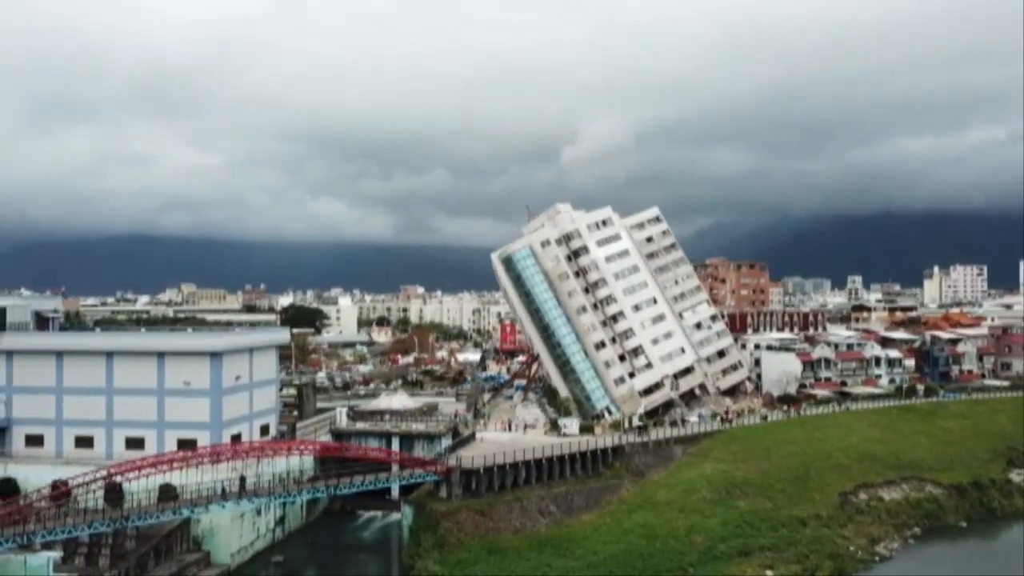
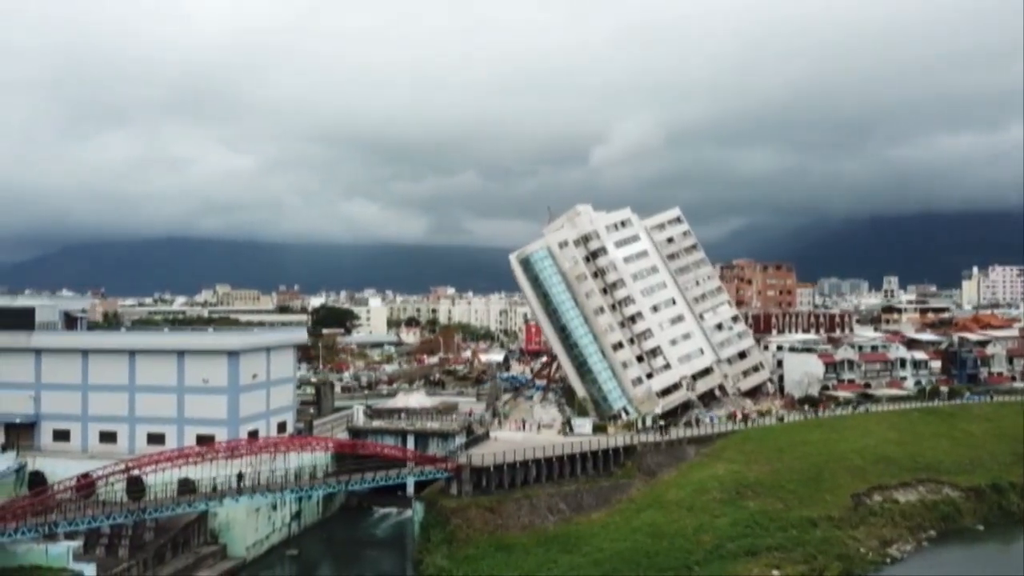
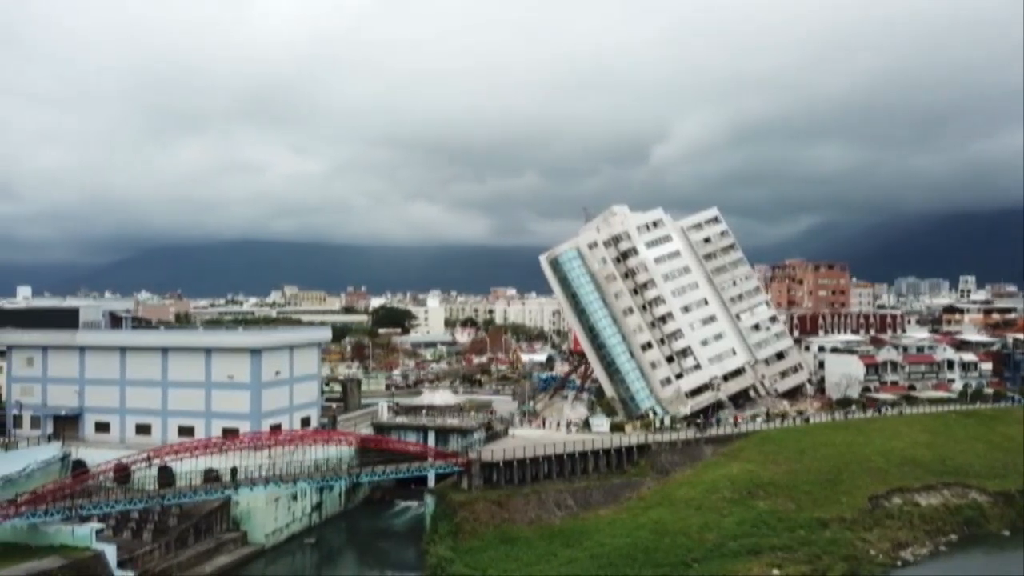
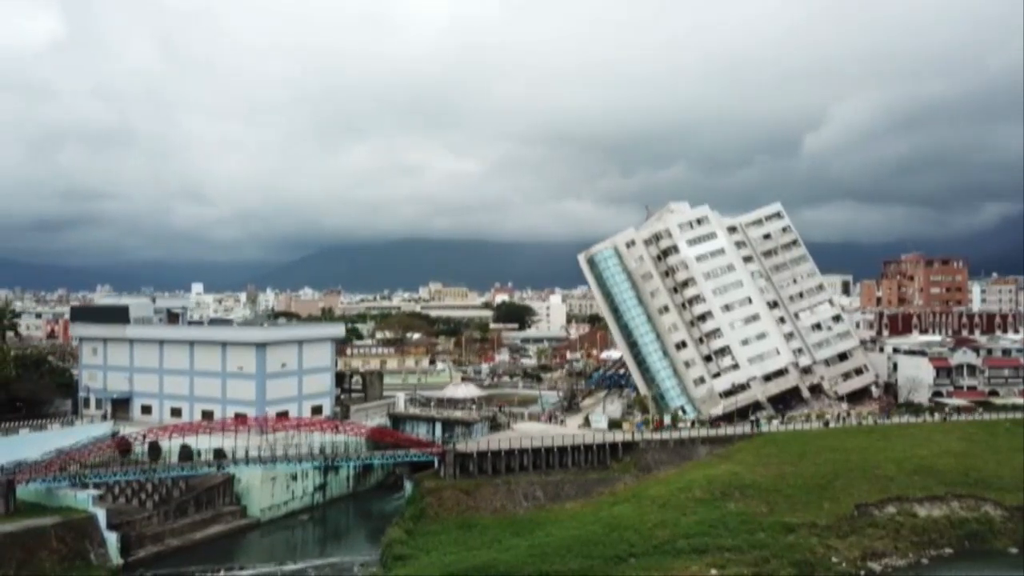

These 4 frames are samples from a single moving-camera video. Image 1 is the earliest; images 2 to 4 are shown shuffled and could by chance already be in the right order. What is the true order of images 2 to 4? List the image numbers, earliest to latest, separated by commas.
2, 3, 4
